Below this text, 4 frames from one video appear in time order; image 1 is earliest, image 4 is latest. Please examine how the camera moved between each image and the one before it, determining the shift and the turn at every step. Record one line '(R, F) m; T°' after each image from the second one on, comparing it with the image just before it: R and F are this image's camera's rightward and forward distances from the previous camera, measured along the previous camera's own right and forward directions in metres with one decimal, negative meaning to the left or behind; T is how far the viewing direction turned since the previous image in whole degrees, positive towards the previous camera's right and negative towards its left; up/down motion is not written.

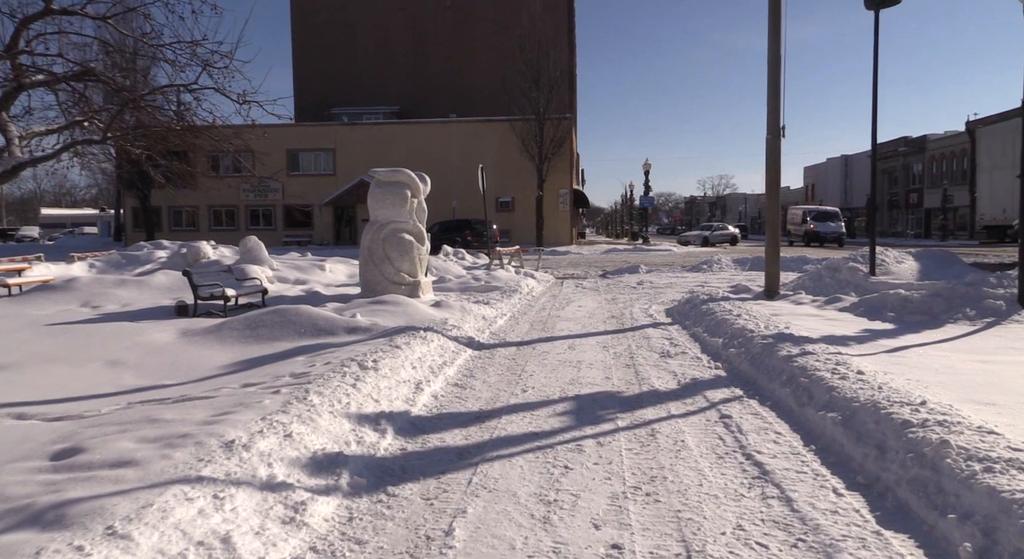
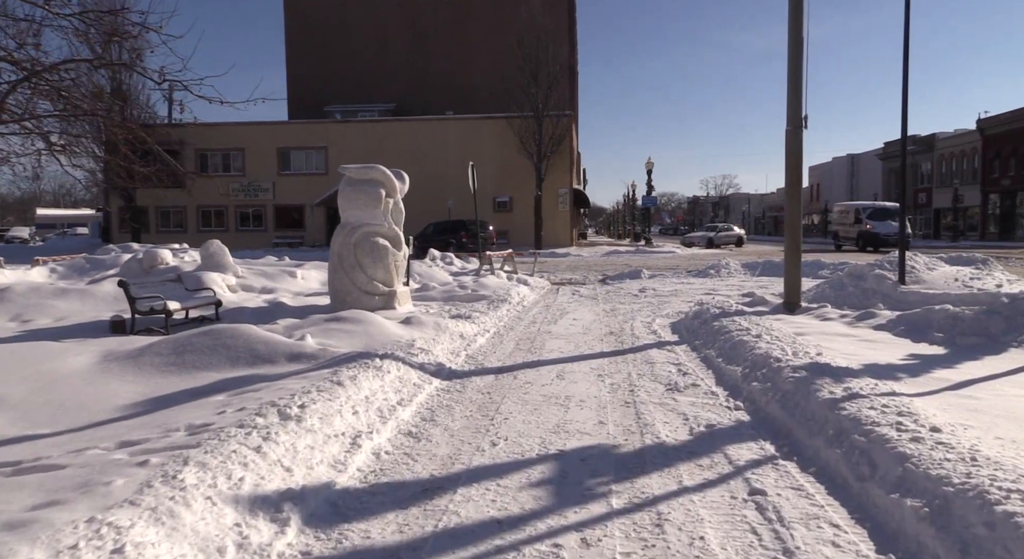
(+0.3, +1.4) m; 0°
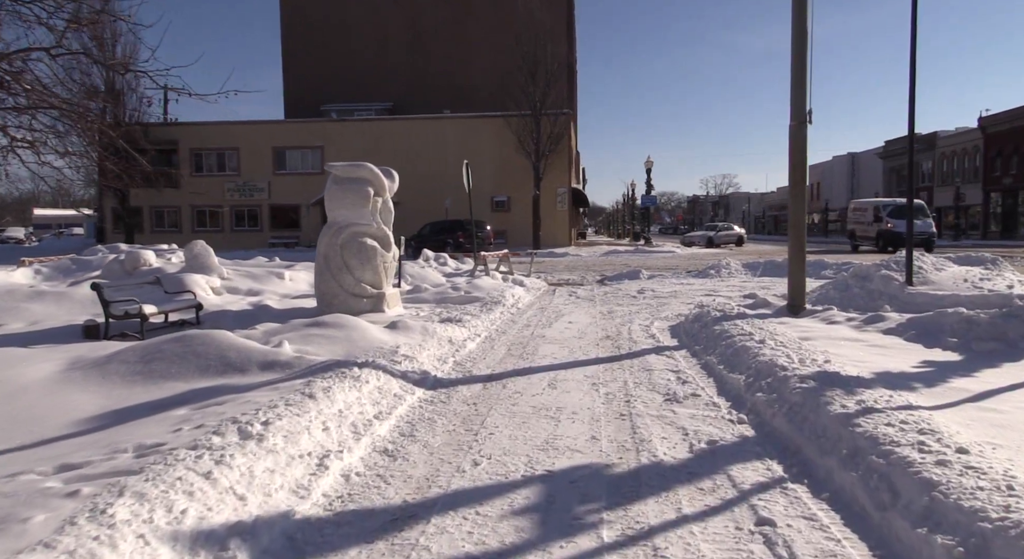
(+0.1, +0.4) m; 0°
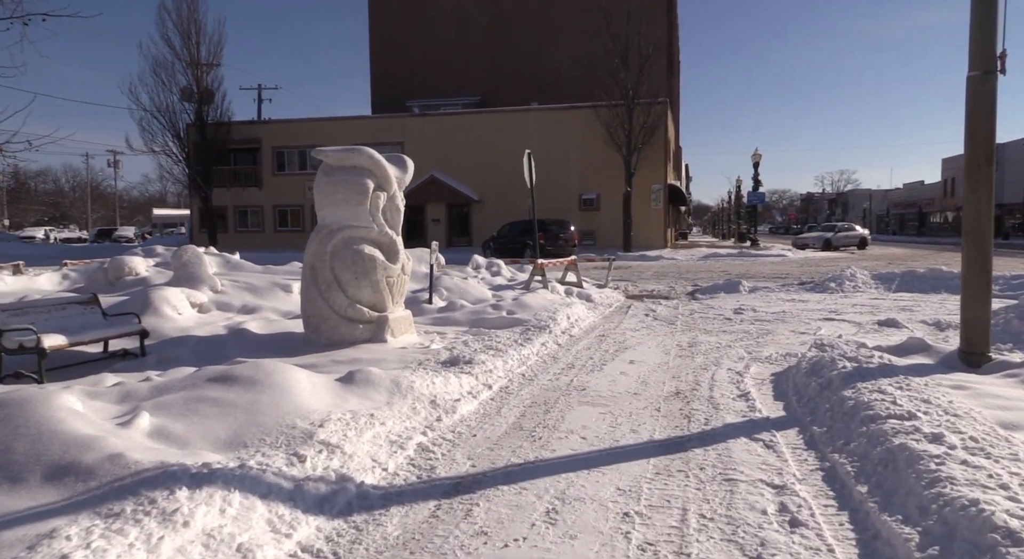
(+0.7, +3.0) m; -8°
